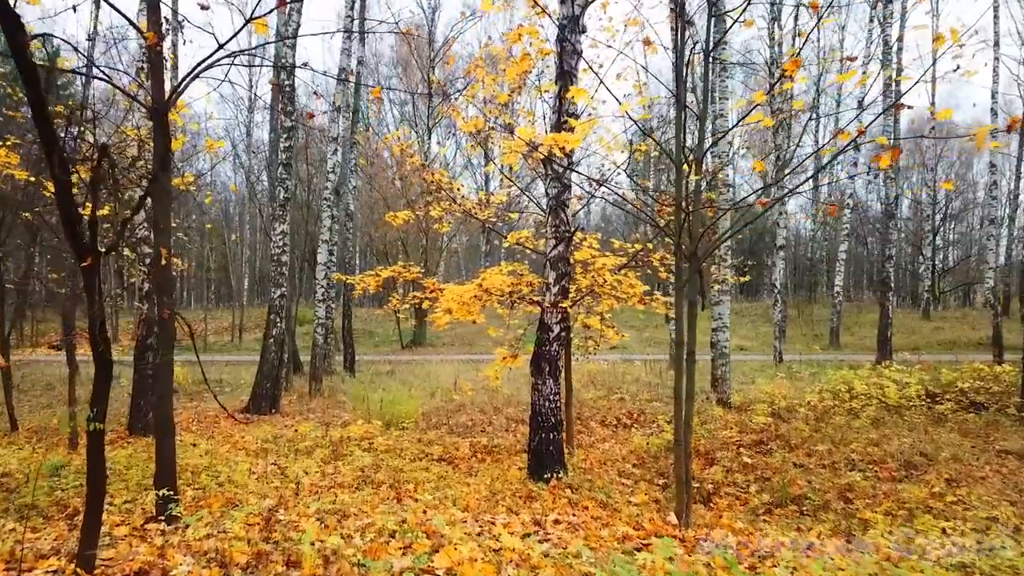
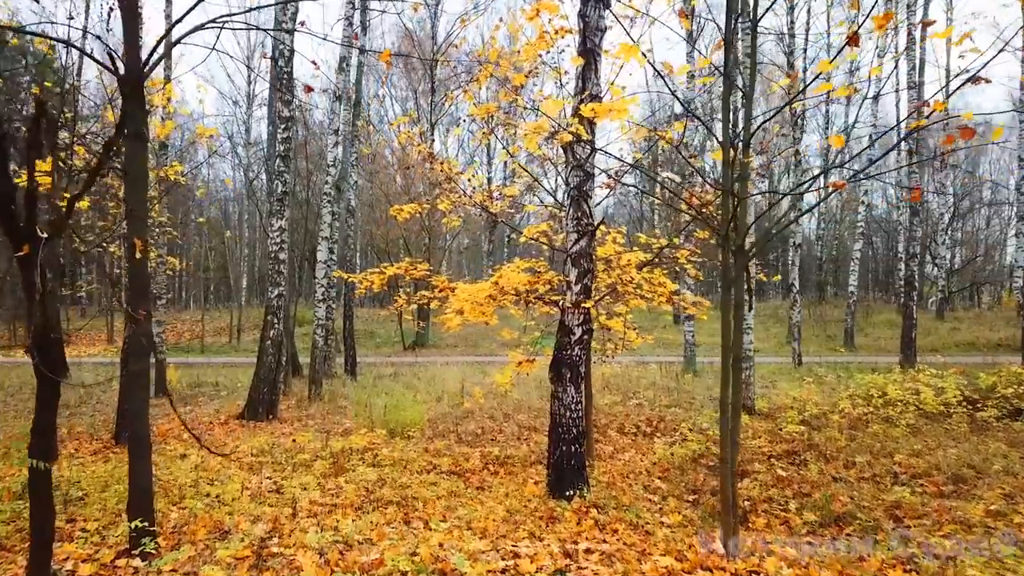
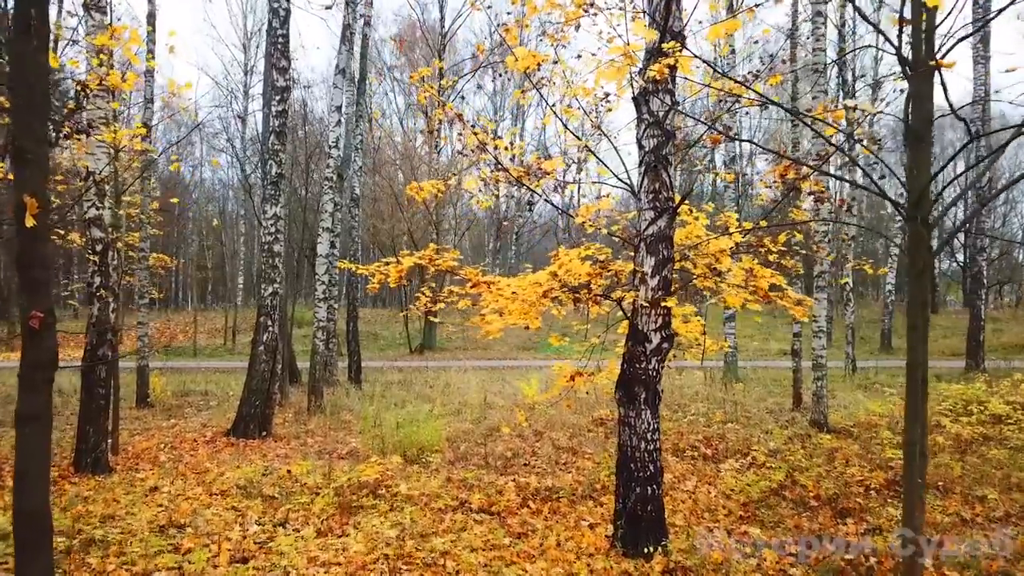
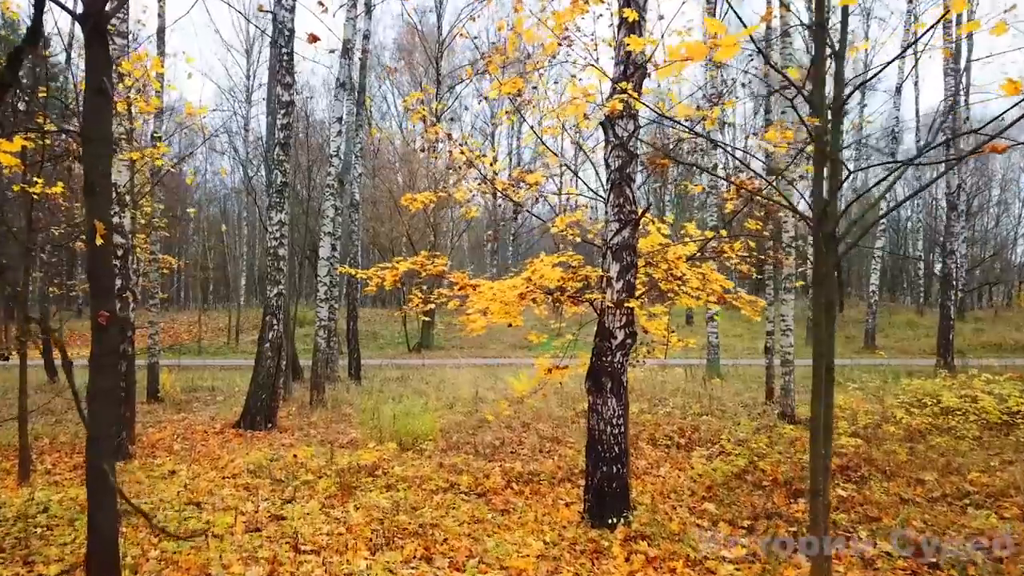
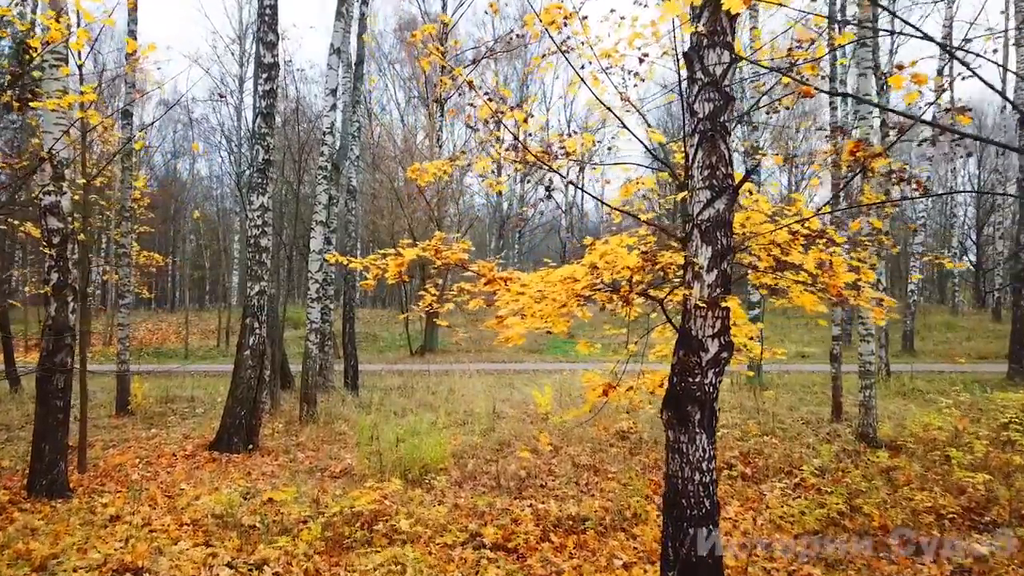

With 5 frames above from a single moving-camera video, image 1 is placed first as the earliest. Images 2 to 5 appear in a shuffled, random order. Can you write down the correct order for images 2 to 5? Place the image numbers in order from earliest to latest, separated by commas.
2, 4, 3, 5
